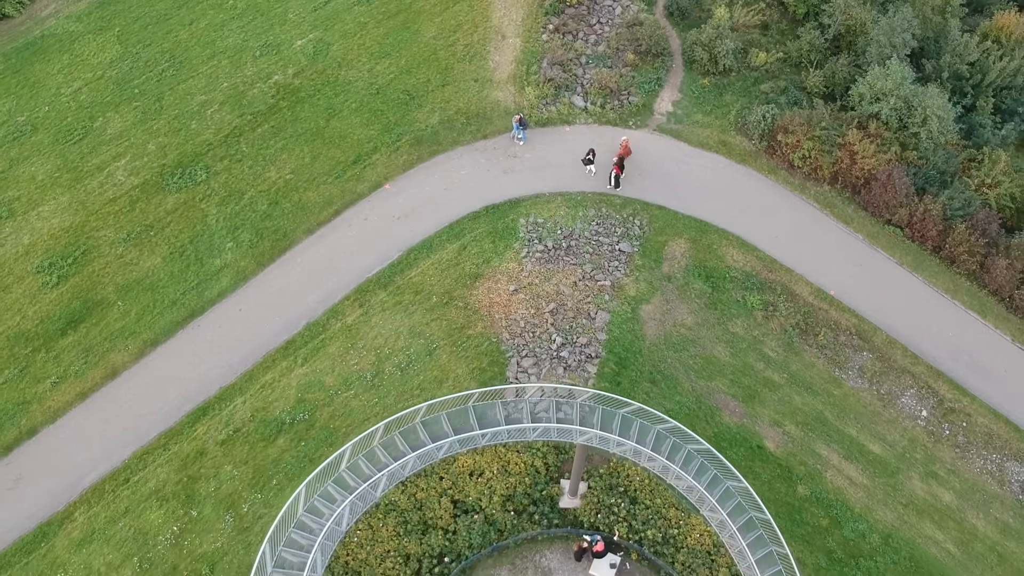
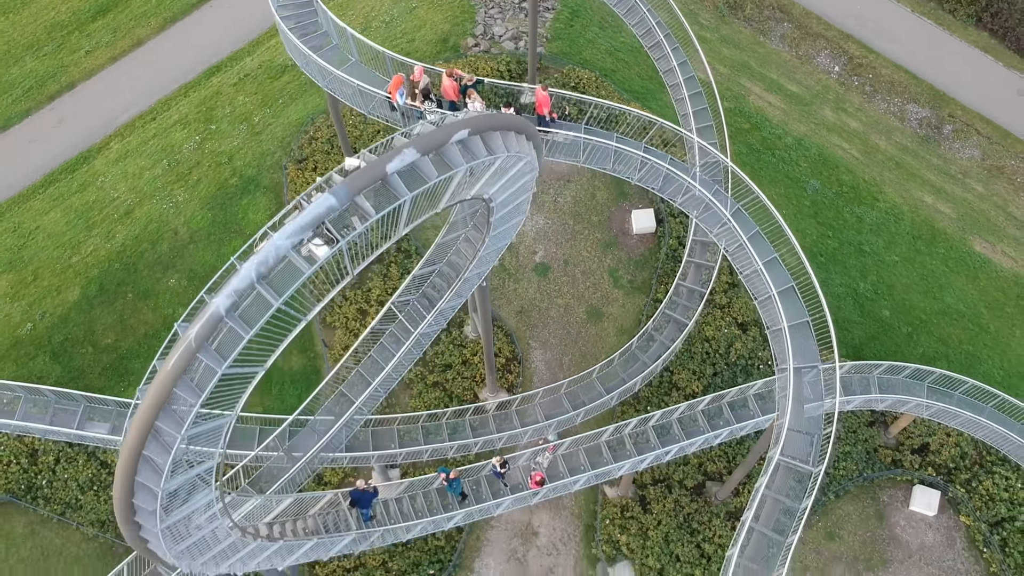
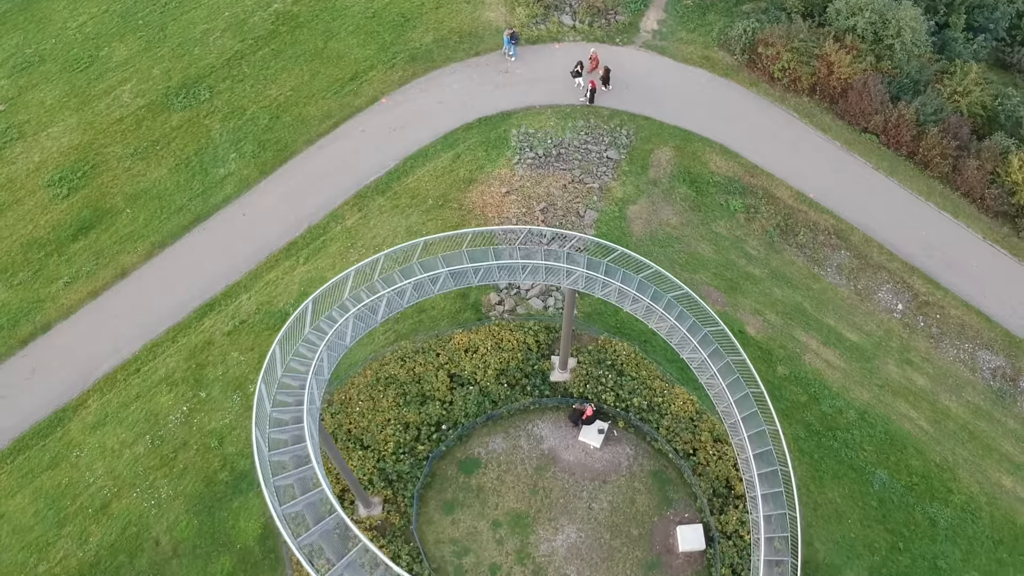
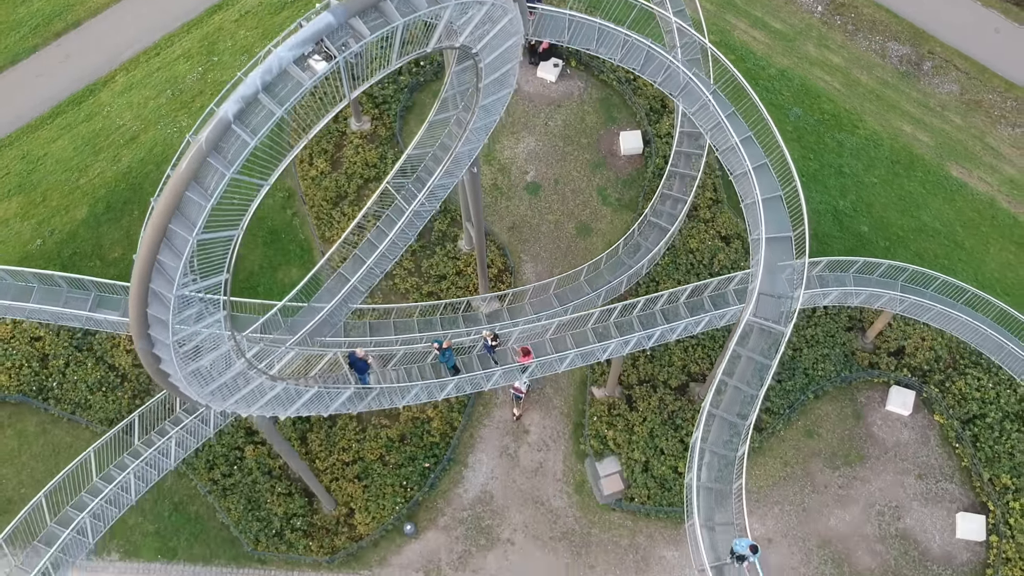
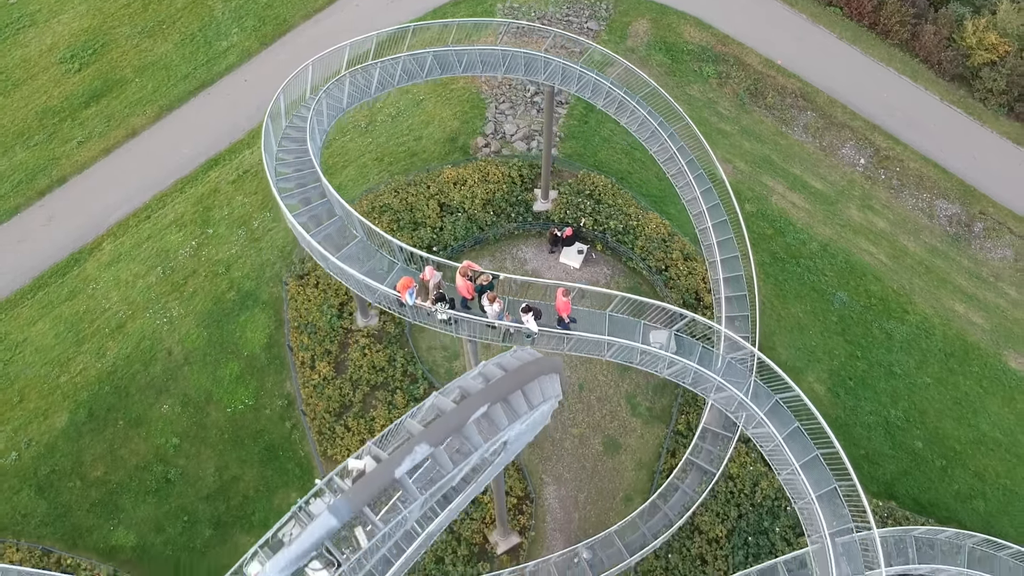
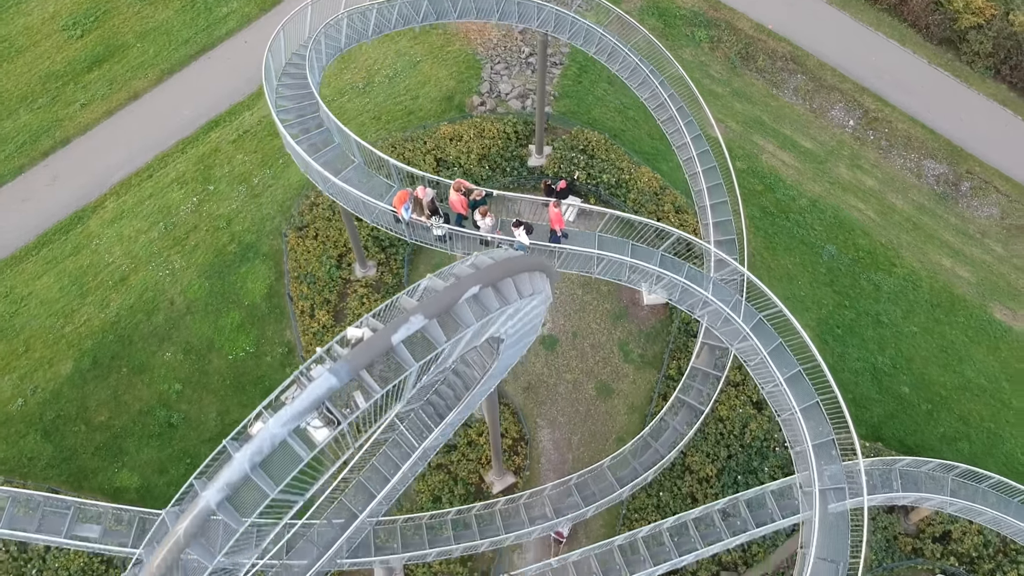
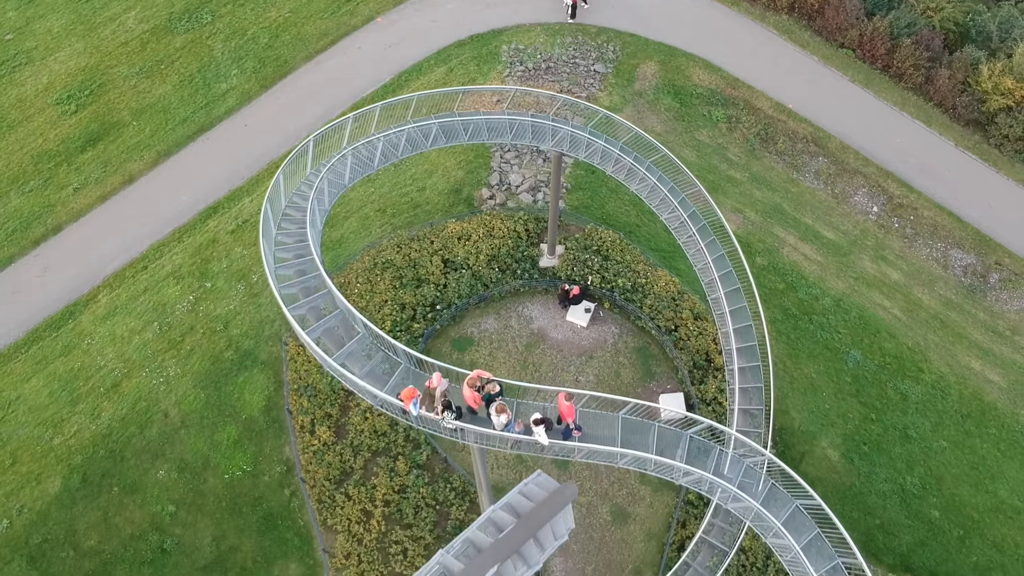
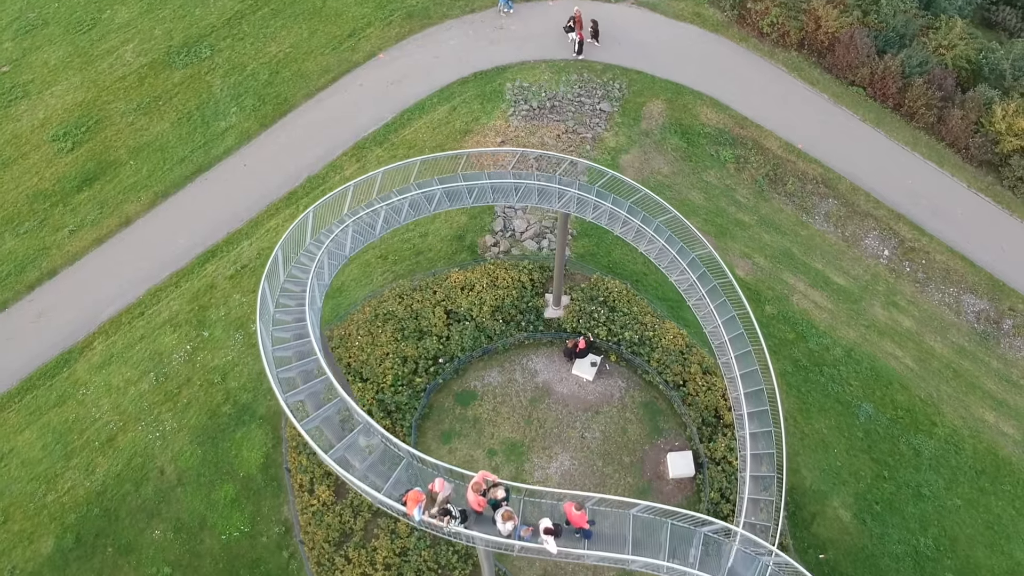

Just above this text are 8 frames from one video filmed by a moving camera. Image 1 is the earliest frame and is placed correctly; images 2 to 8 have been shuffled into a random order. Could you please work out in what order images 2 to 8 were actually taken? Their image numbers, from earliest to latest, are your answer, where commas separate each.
3, 8, 7, 5, 6, 2, 4
